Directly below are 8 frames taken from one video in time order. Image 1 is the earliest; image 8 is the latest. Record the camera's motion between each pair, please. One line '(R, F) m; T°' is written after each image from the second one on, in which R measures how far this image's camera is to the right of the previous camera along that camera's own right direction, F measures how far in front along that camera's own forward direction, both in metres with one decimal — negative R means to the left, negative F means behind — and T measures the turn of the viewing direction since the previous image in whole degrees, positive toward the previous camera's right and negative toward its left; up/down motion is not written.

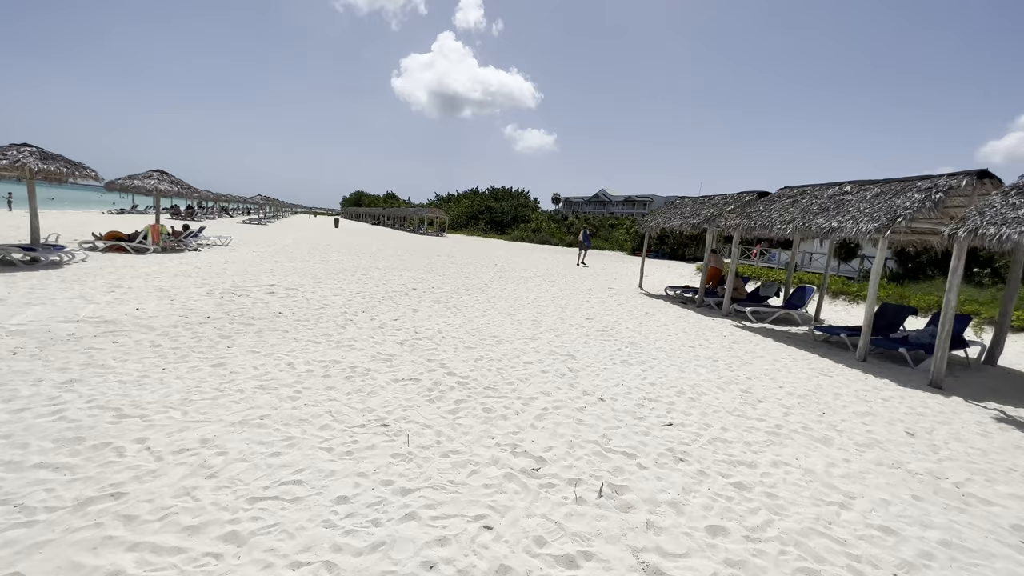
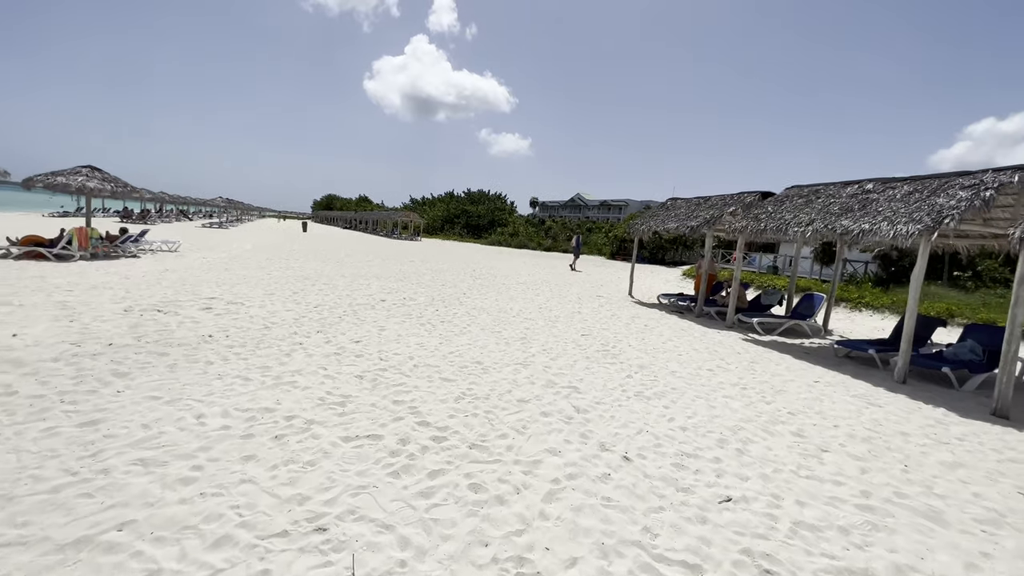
(-0.1, +1.2) m; +3°
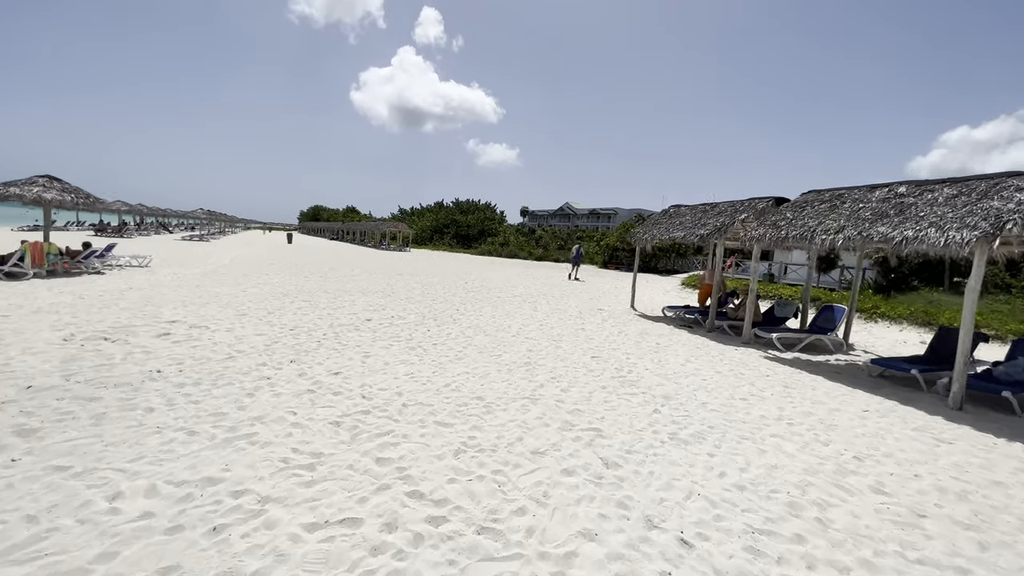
(-0.2, +0.8) m; +1°
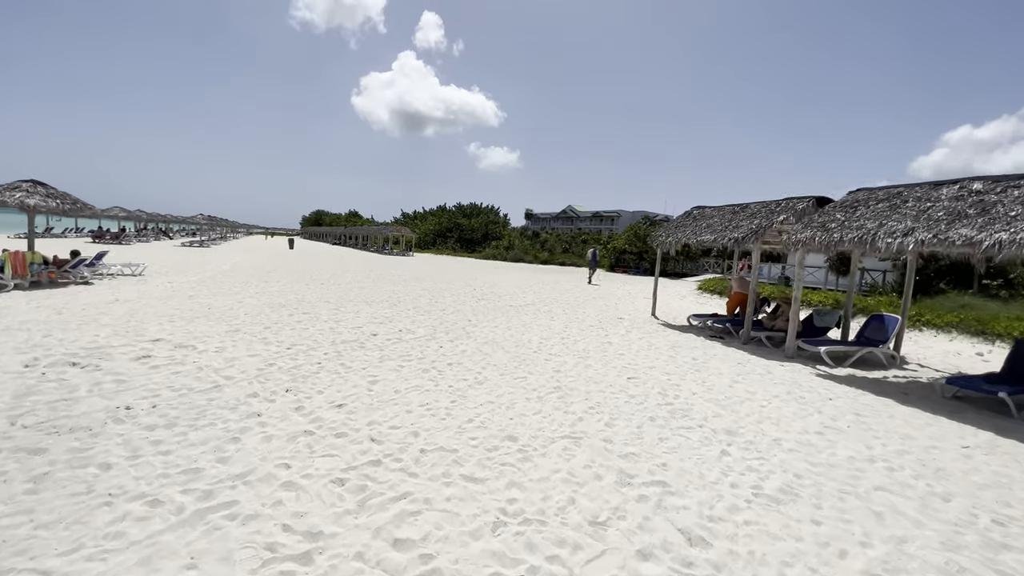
(-0.3, +0.8) m; 0°
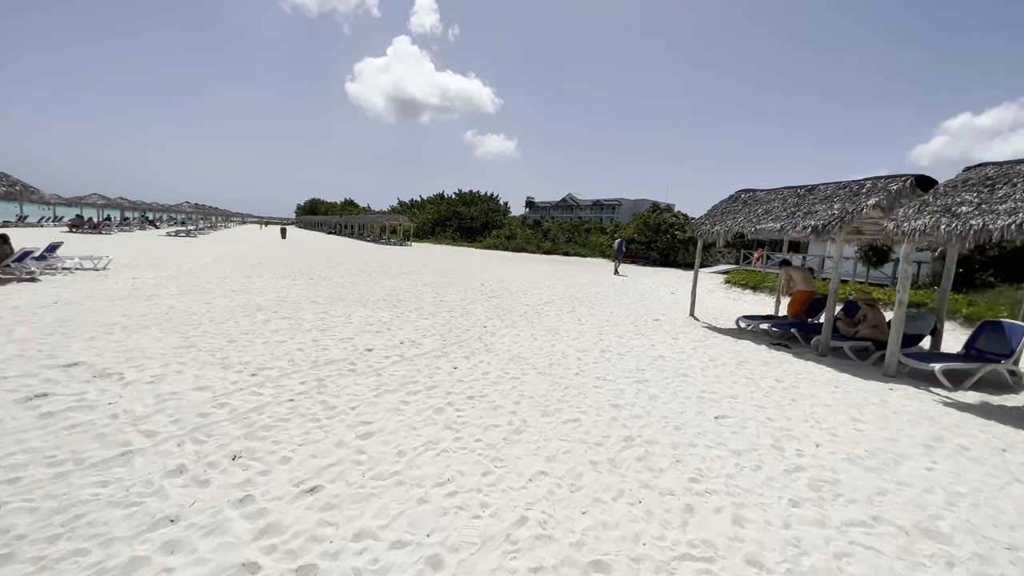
(-0.5, +1.7) m; 0°
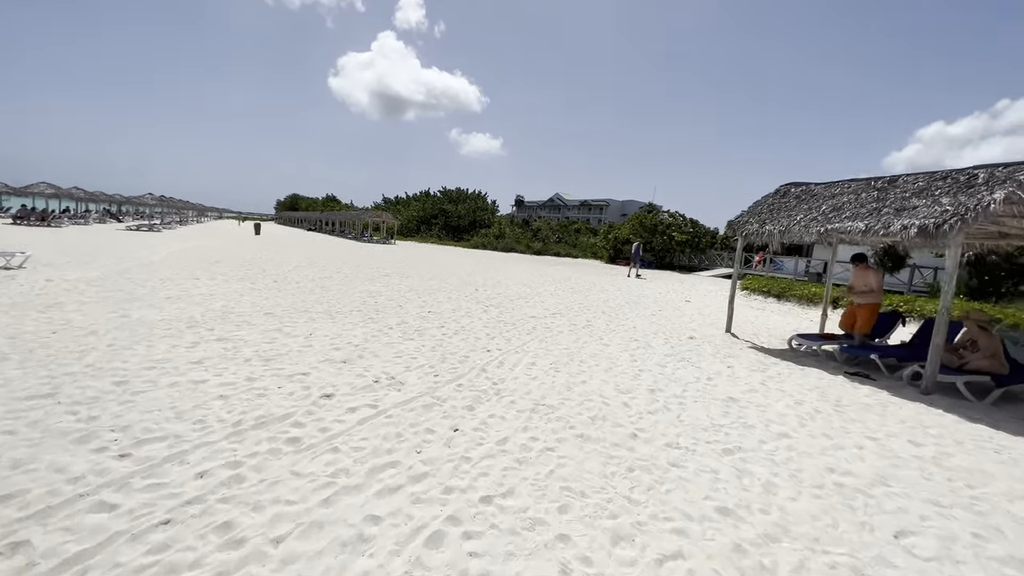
(-0.4, +1.8) m; +2°
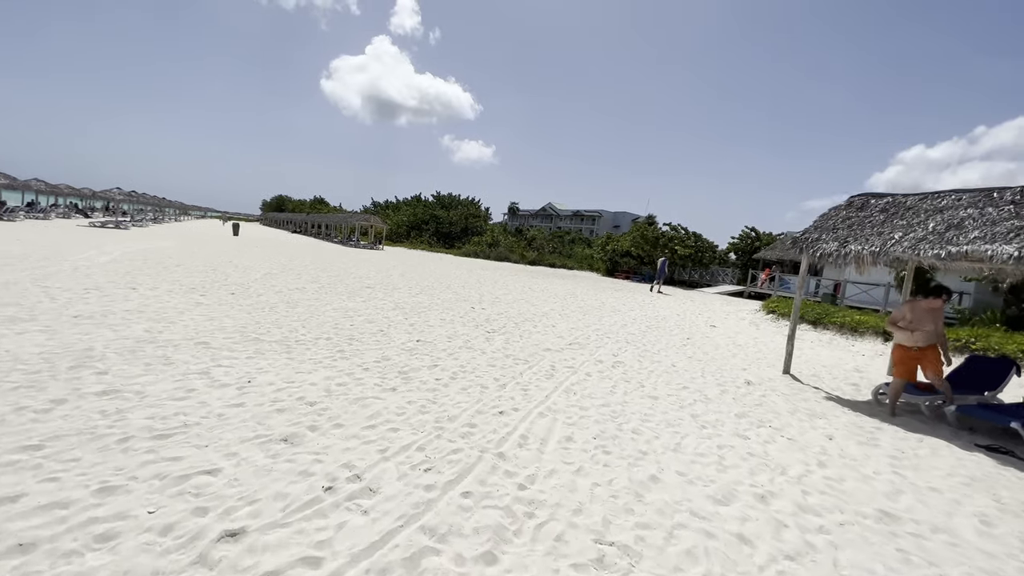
(-0.4, +1.8) m; +2°
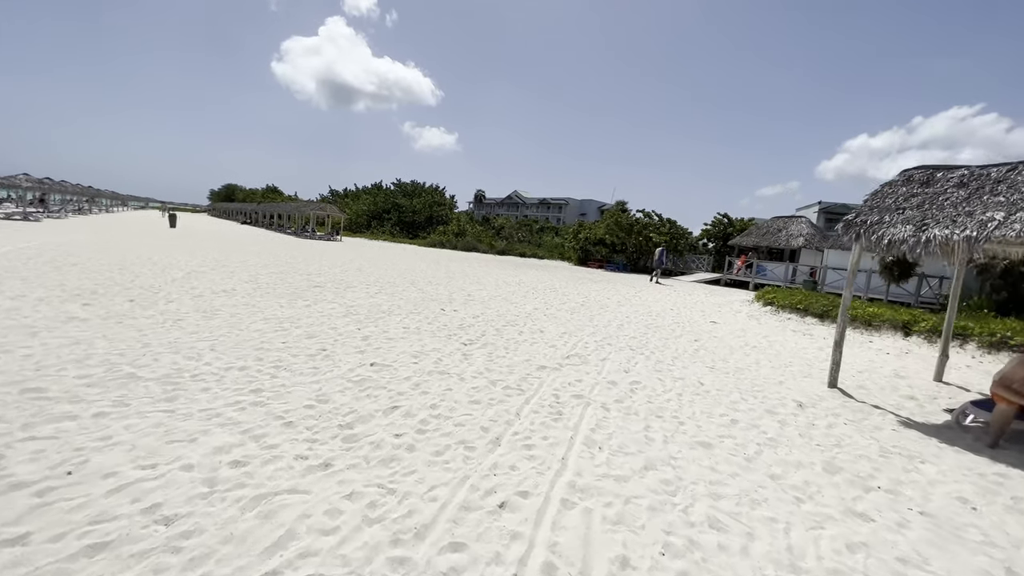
(-0.2, +1.7) m; +4°
